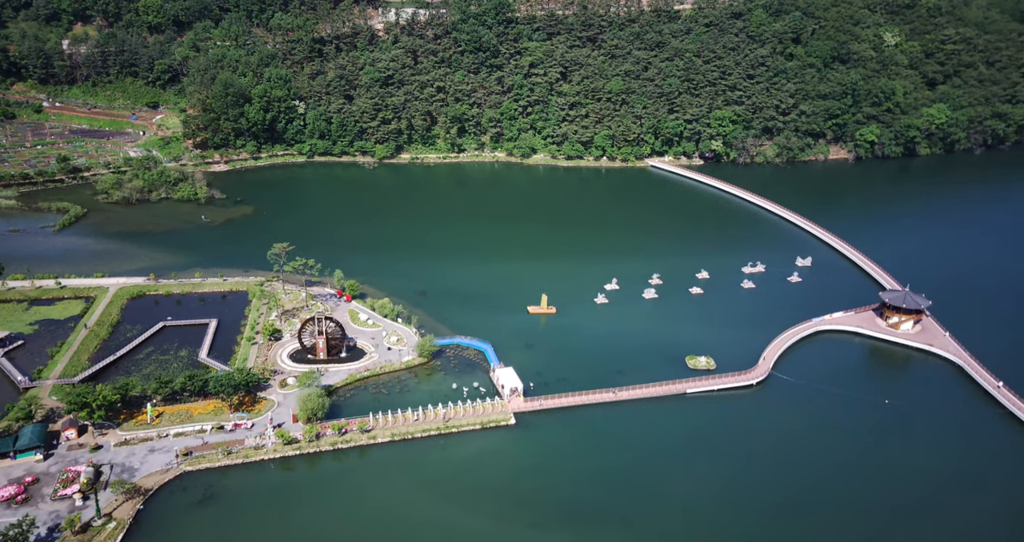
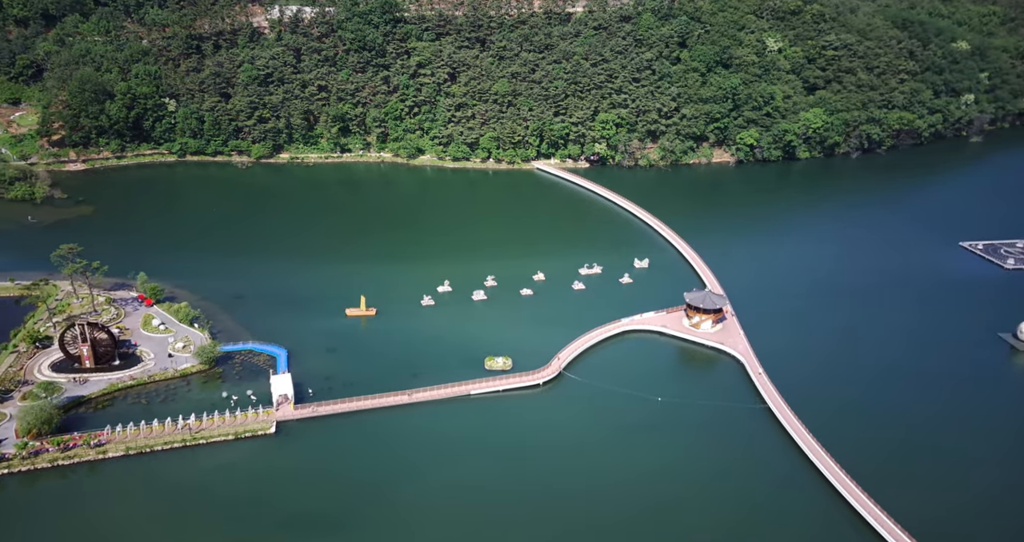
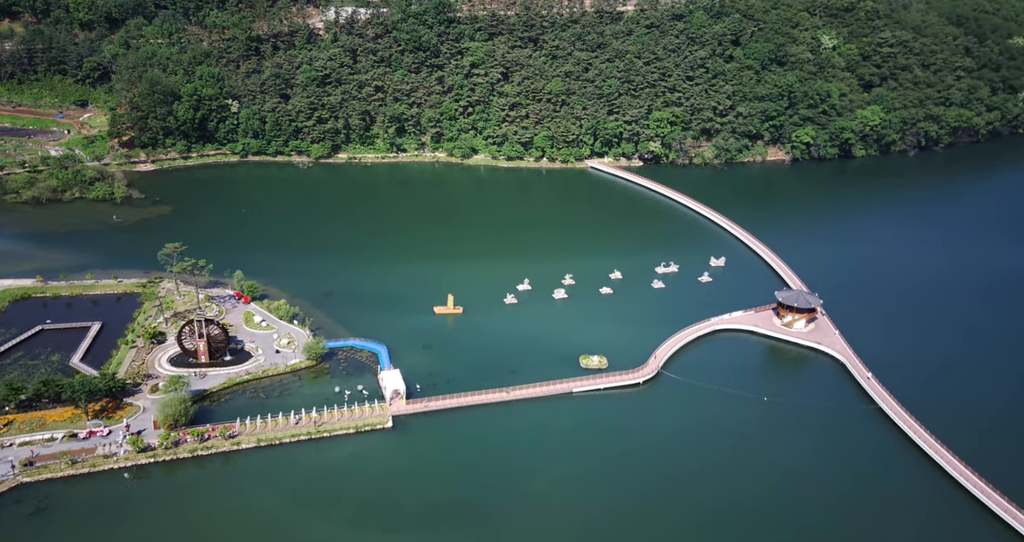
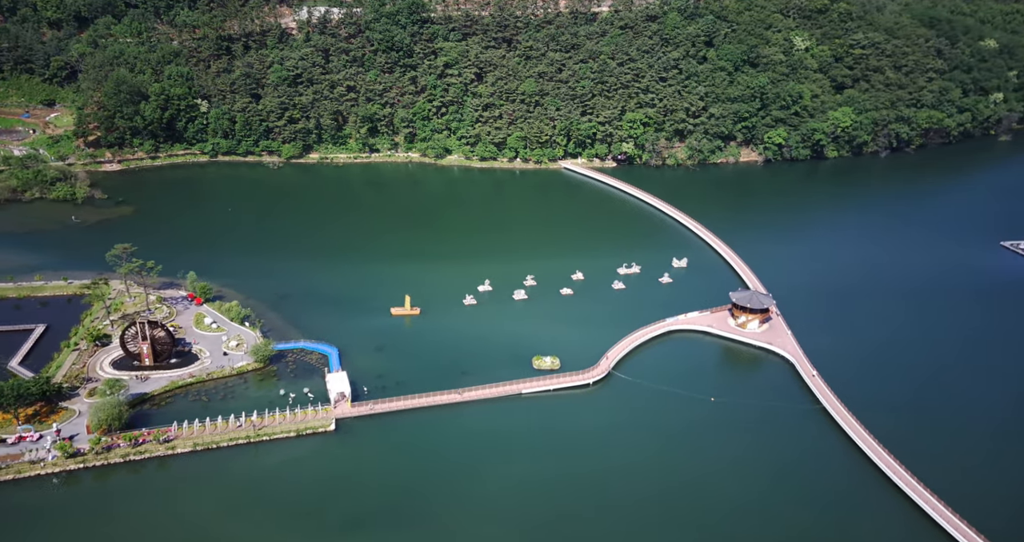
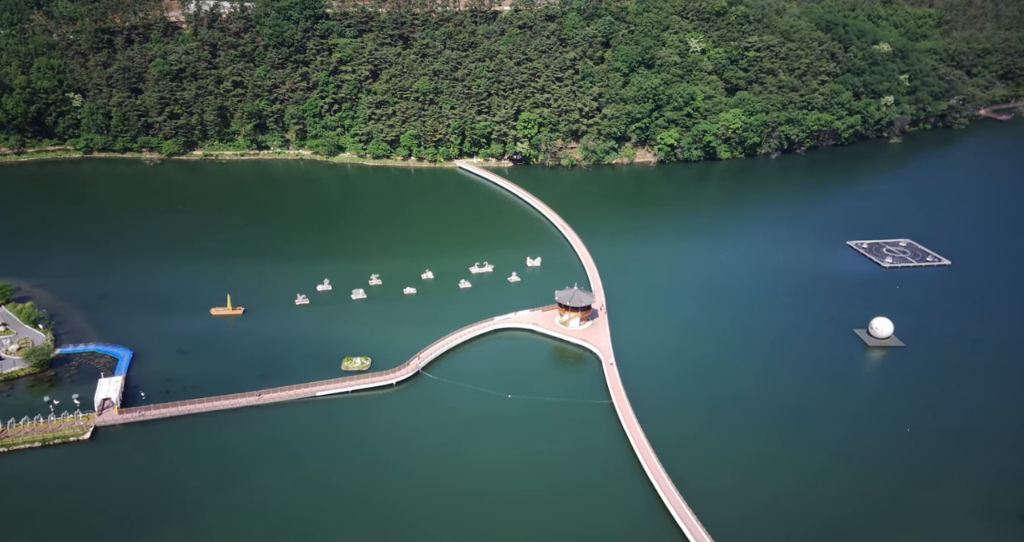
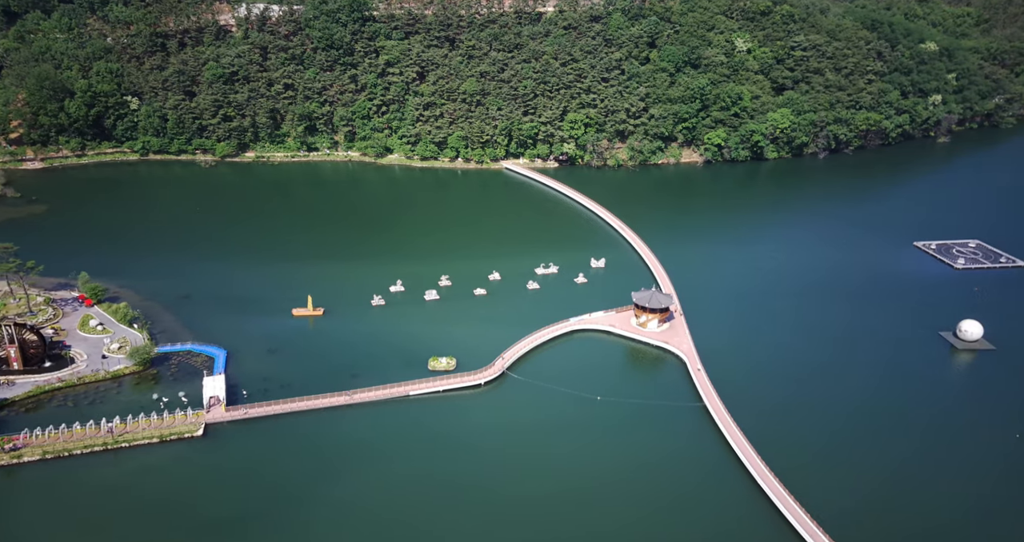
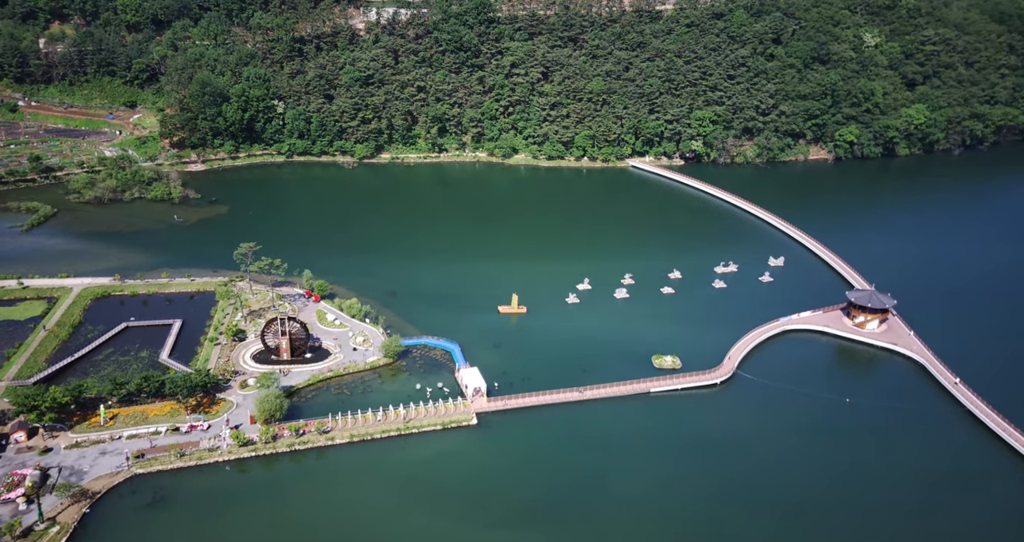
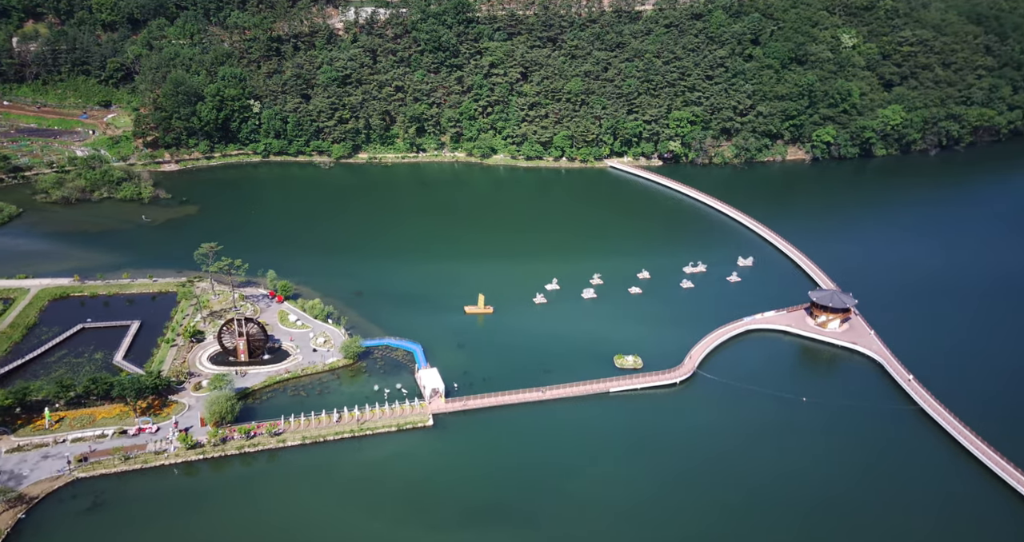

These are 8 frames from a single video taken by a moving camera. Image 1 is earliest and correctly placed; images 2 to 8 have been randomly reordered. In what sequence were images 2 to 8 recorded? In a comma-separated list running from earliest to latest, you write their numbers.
7, 8, 3, 4, 2, 6, 5
